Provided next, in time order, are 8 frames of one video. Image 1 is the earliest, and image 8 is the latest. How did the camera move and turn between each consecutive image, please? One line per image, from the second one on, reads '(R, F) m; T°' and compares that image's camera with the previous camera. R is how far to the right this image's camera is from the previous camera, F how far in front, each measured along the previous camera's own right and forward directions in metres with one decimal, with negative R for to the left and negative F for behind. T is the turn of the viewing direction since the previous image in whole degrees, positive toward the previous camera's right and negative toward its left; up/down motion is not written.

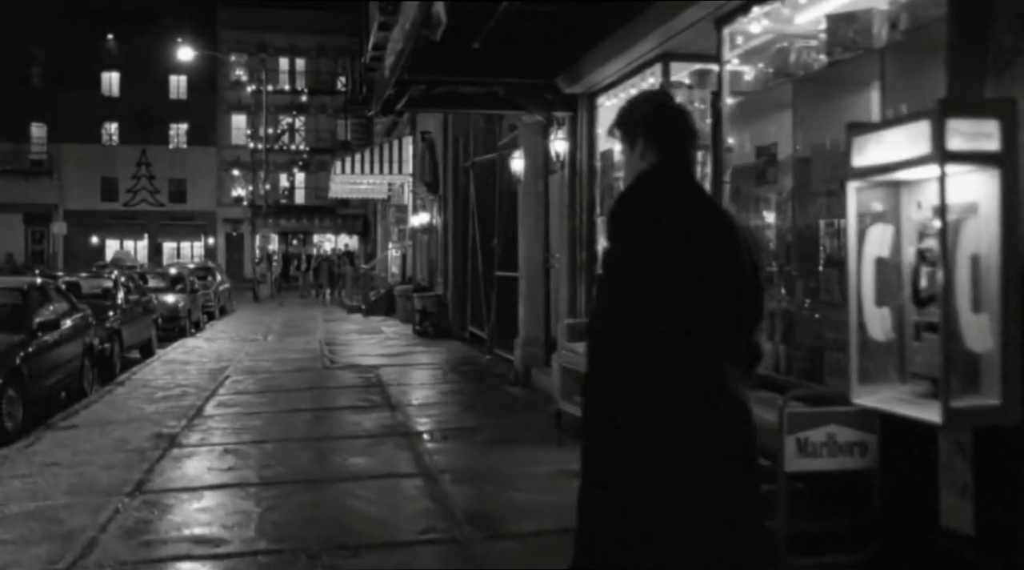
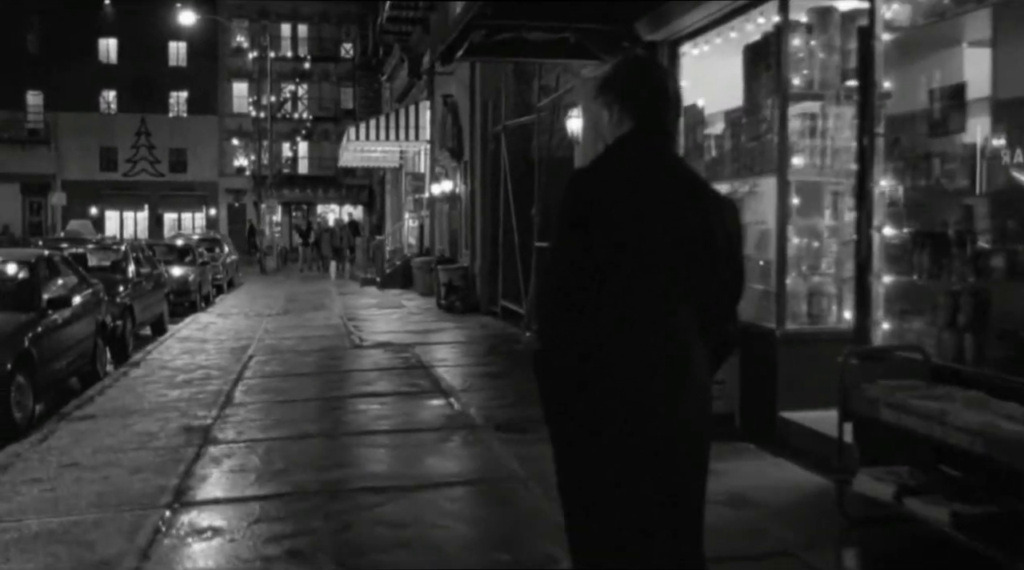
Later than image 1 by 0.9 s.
(-0.8, +1.2) m; 0°
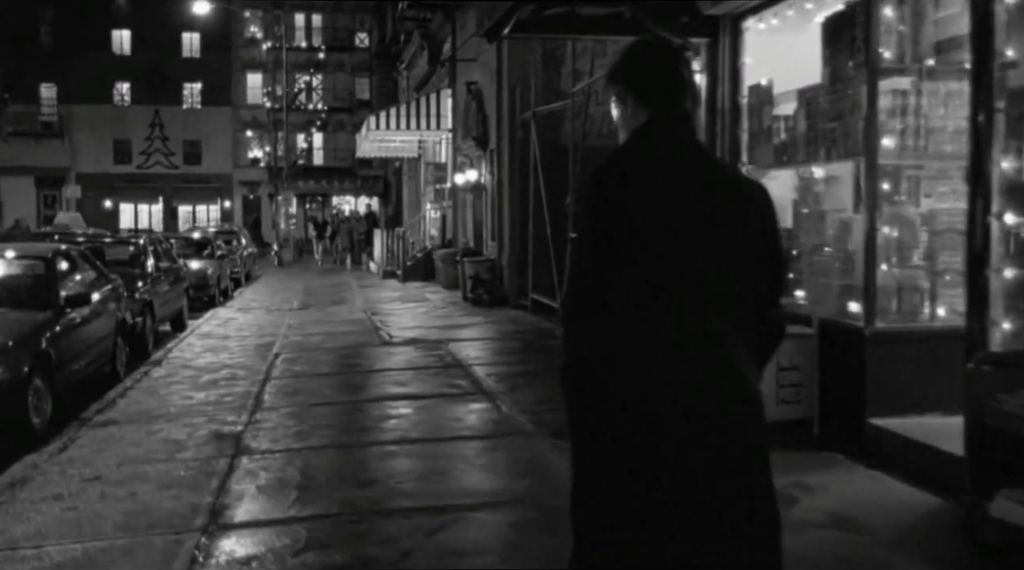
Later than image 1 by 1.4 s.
(-0.4, +0.6) m; -1°
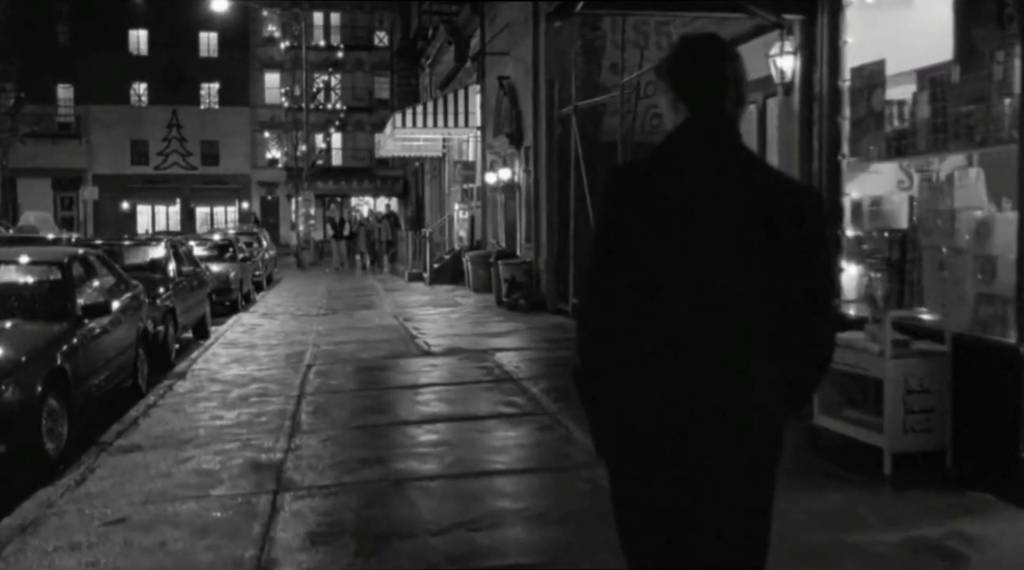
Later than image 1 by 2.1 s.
(-0.5, +1.0) m; -1°
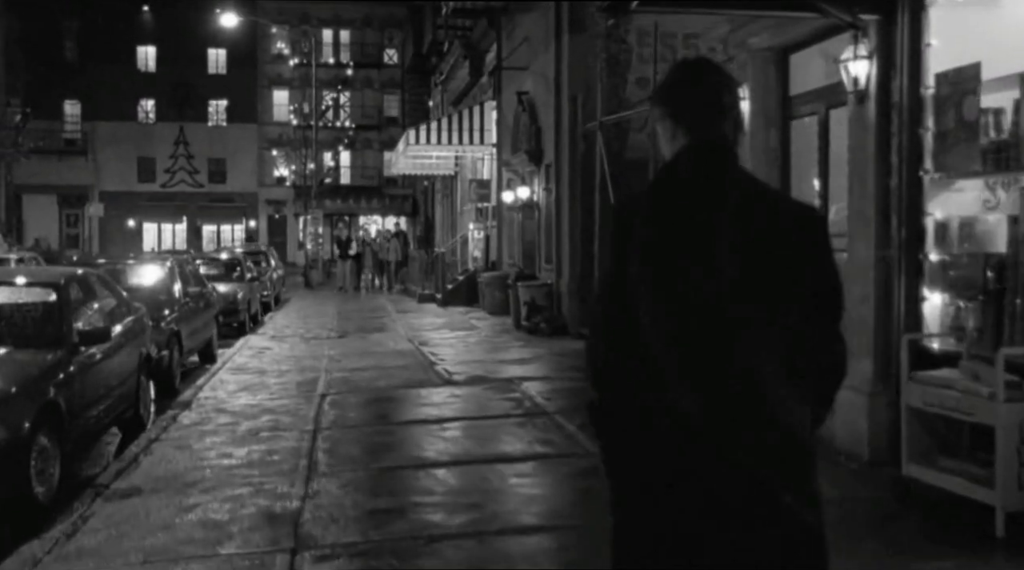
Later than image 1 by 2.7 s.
(-0.3, +0.8) m; 0°
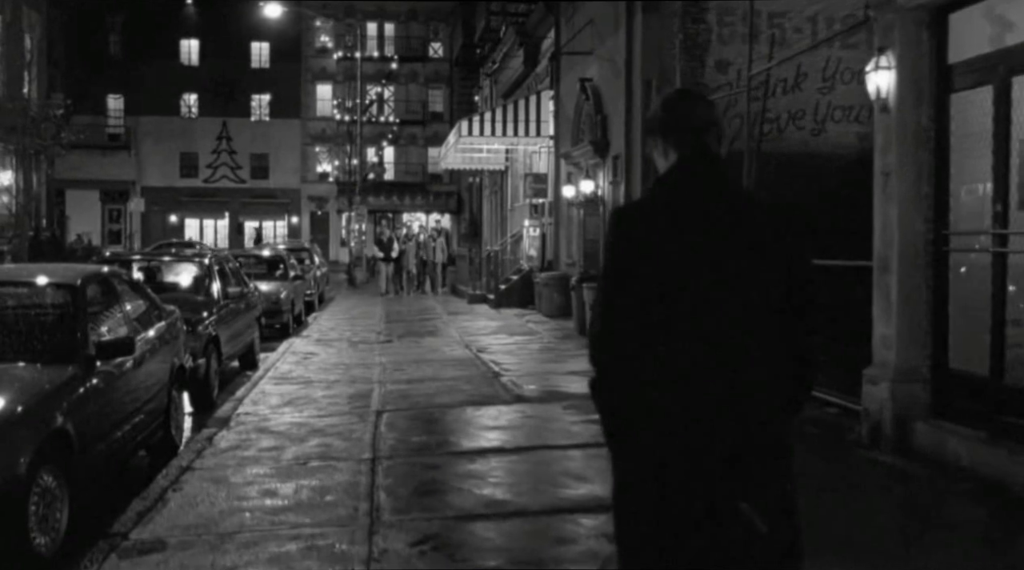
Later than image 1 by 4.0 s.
(-0.5, +1.4) m; -2°
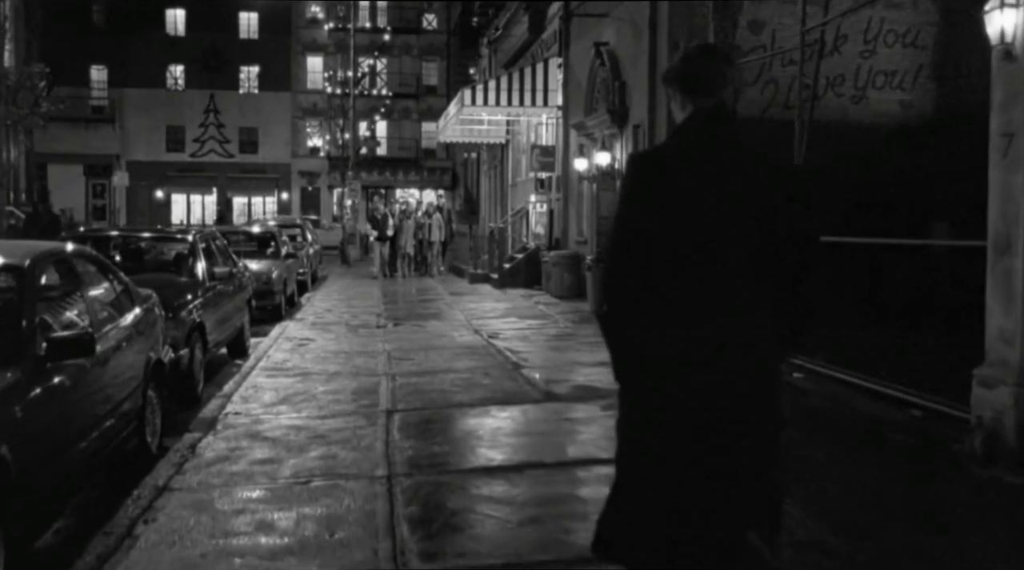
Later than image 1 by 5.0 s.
(-0.4, +1.3) m; +1°
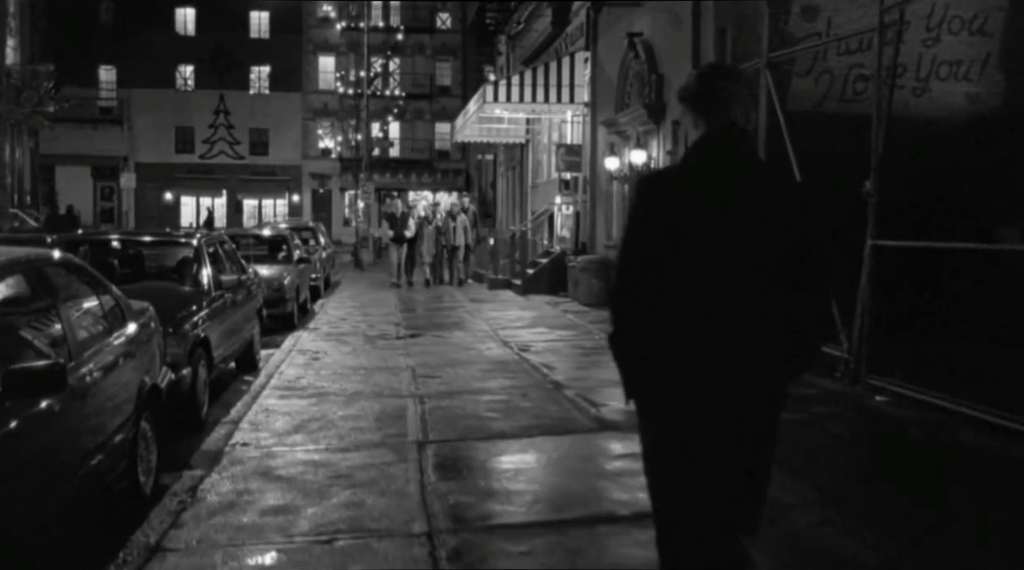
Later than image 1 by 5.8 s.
(-0.3, +1.1) m; -1°
